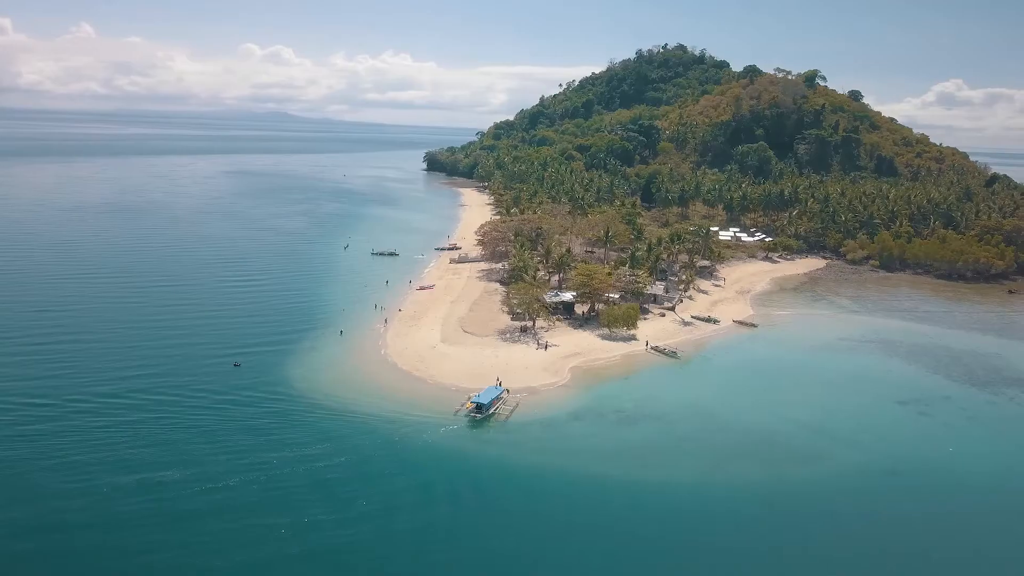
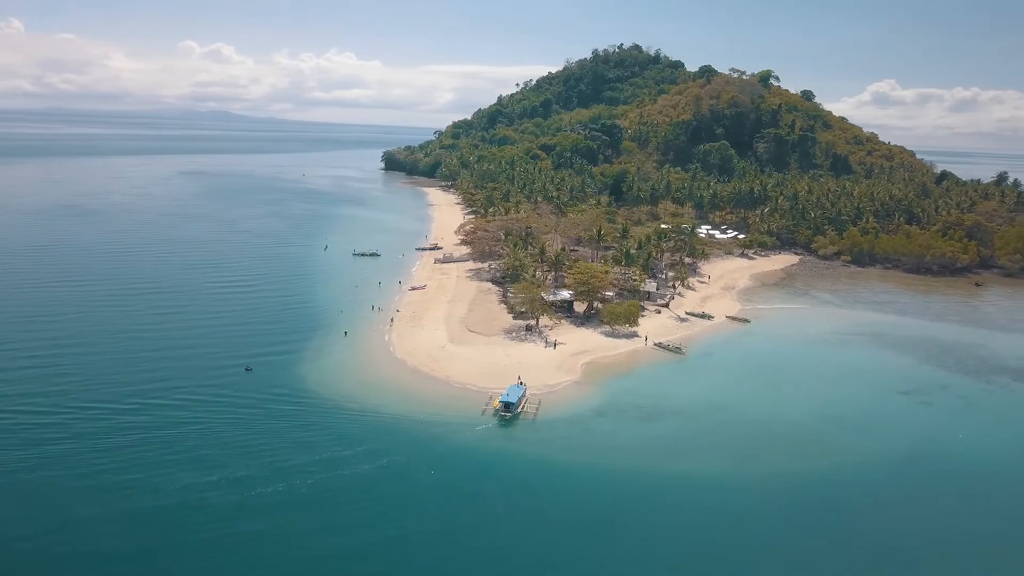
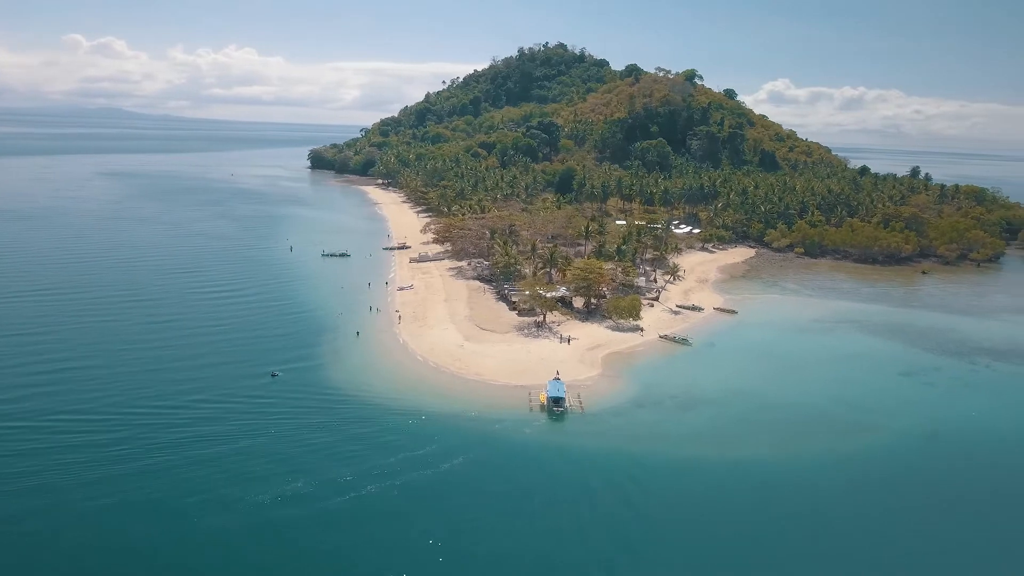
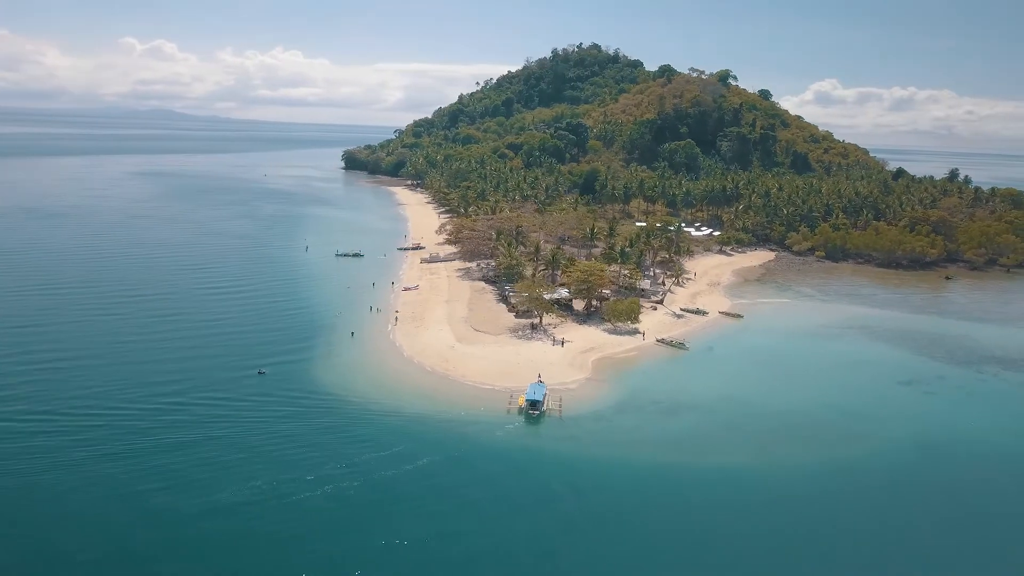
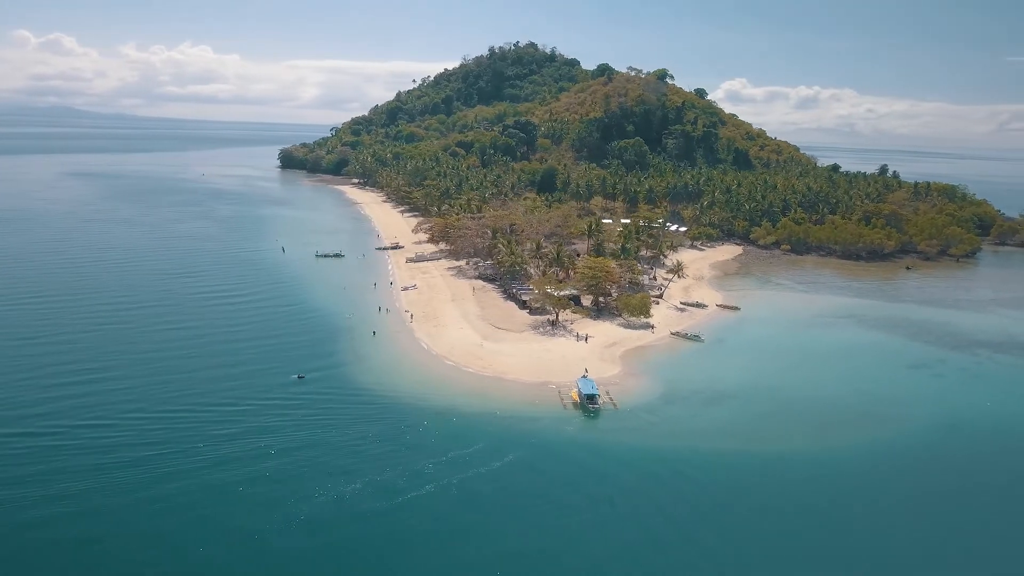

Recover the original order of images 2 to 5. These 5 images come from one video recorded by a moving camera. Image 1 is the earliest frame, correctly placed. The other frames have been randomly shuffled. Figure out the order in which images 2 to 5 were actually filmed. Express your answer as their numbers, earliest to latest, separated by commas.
2, 4, 3, 5
